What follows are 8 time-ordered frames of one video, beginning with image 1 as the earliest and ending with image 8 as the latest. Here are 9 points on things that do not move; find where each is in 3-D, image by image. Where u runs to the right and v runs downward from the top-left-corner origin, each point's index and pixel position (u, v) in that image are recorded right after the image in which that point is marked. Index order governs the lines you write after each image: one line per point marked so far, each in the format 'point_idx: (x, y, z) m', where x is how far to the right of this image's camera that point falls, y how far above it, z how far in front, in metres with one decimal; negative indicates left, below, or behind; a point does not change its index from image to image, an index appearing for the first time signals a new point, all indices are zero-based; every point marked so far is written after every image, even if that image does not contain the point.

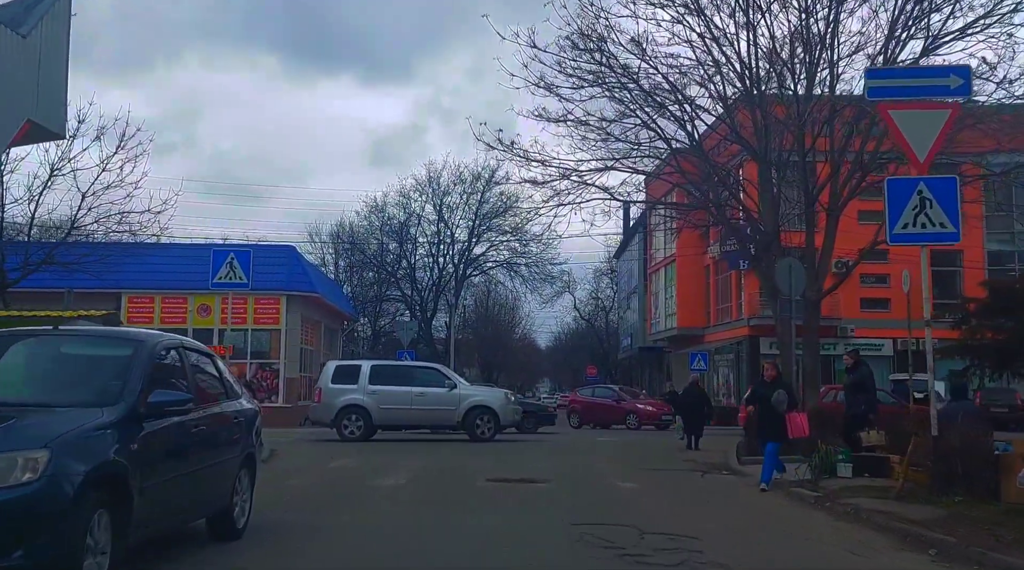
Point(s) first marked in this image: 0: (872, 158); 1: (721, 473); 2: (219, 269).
0: (+6.8, +2.4, +19.5) m
1: (+3.0, -2.7, +14.7) m
2: (-4.6, +0.3, +16.3) m
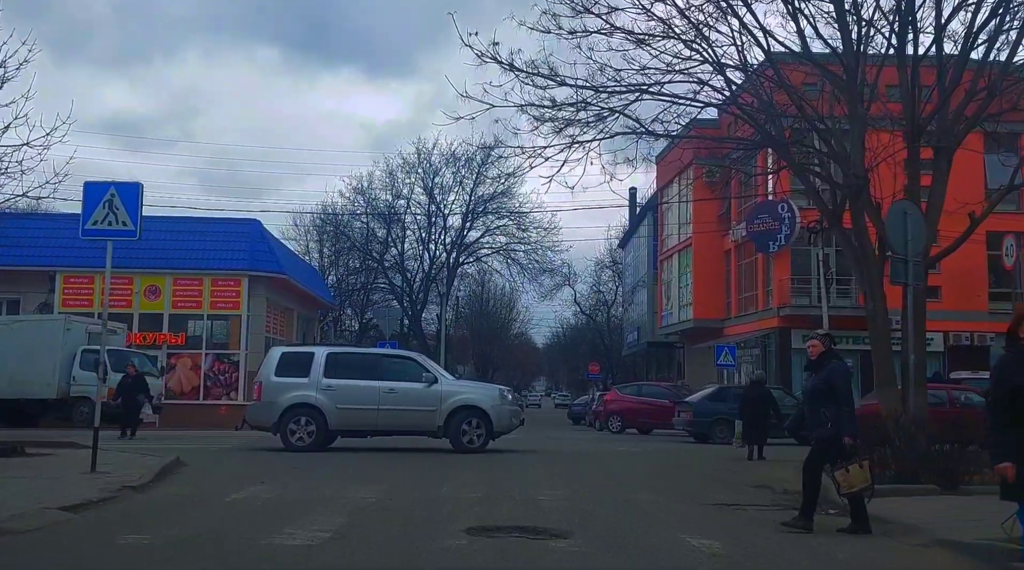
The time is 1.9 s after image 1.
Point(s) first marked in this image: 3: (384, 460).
0: (+6.8, +2.9, +14.7) m
1: (+3.0, -2.1, +9.9) m
2: (-4.6, +0.8, +11.5) m
3: (-1.8, -2.6, +15.3) m
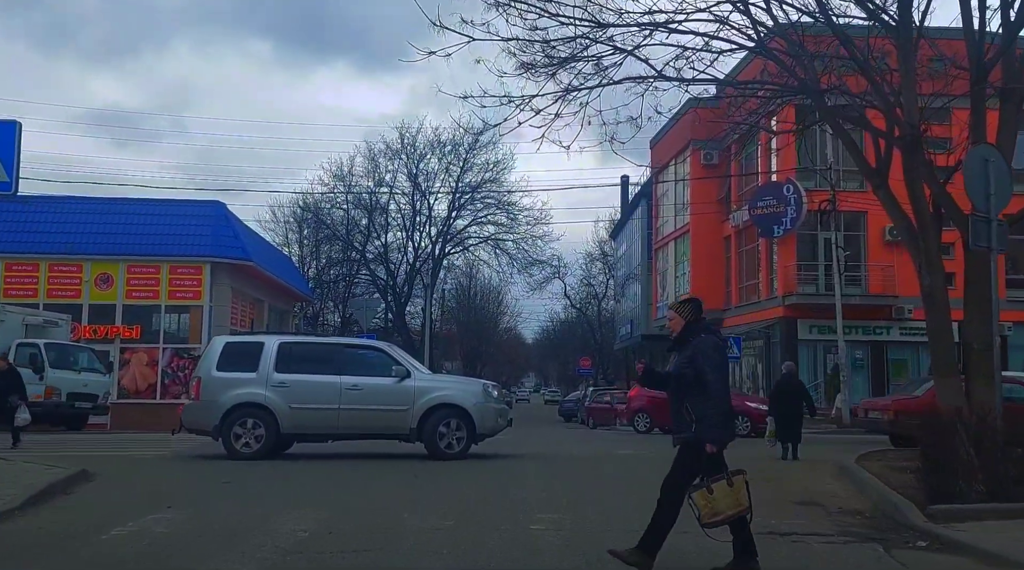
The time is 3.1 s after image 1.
0: (+6.6, +3.2, +12.3) m
1: (+2.8, -1.8, +7.5) m
2: (-4.7, +1.1, +8.9) m
3: (-2.0, -2.3, +12.9) m
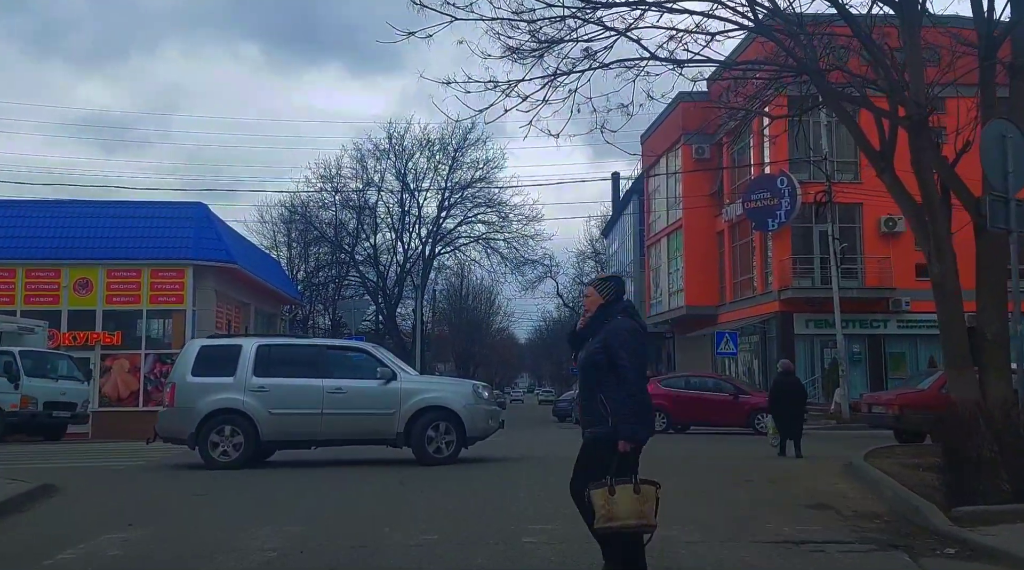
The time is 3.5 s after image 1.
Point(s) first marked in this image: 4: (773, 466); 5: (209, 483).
0: (+6.4, +3.4, +11.7) m
1: (+2.8, -1.7, +6.8) m
2: (-4.8, +1.1, +8.3) m
3: (-2.1, -2.3, +12.2) m
4: (+3.9, -2.7, +15.7) m
5: (-3.5, -2.3, +12.4) m
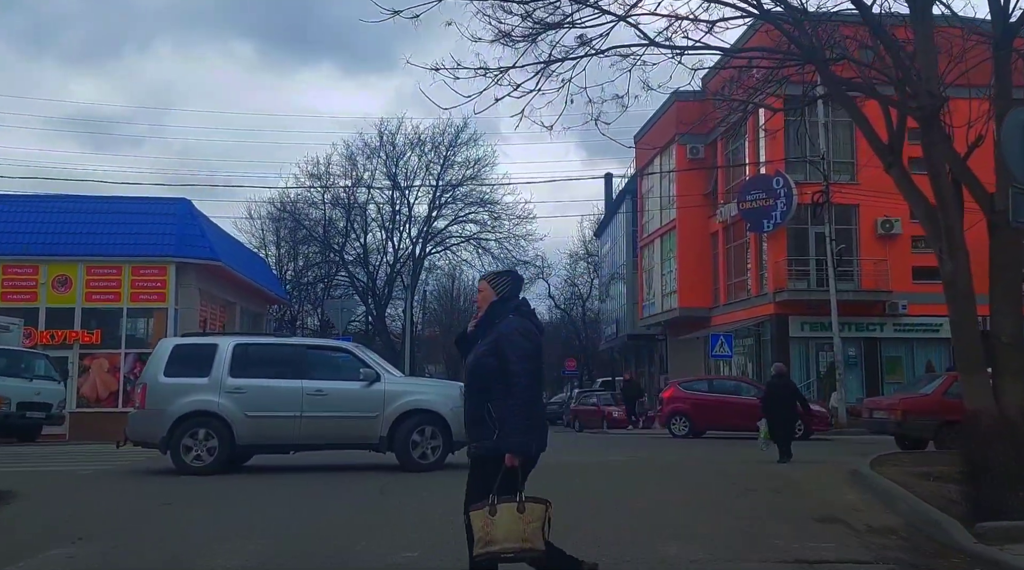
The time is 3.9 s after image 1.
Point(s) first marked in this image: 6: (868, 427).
0: (+6.3, +3.4, +11.1) m
1: (+2.7, -1.7, +6.3) m
2: (-4.9, +1.1, +7.6) m
3: (-2.2, -2.2, +11.6) m
4: (+3.7, -2.7, +15.1) m
5: (-3.7, -2.3, +11.8) m
6: (+6.8, -2.7, +20.1) m
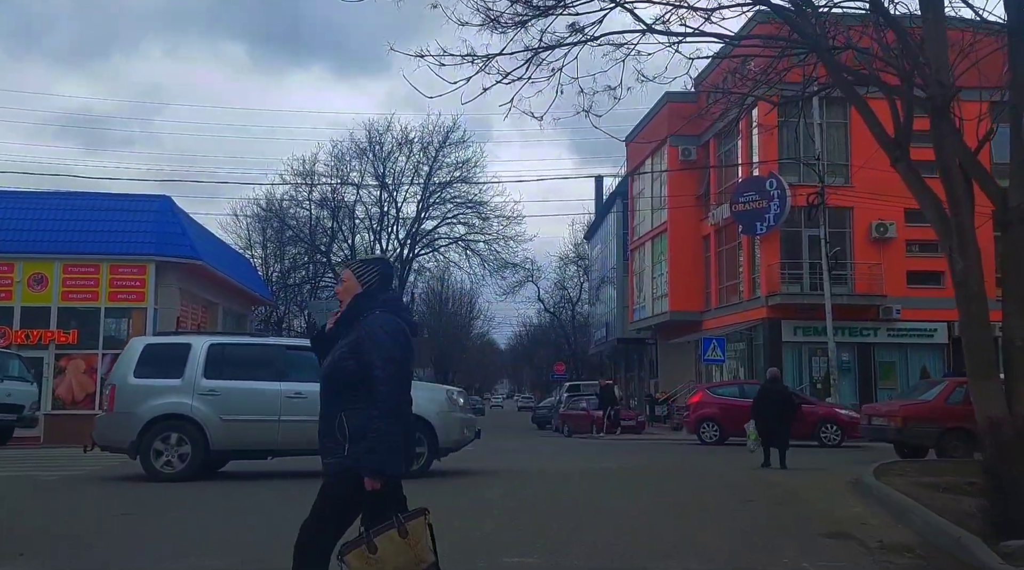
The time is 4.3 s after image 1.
0: (+6.2, +3.4, +10.6) m
1: (+2.6, -1.7, +5.7) m
2: (-5.0, +1.2, +7.0) m
3: (-2.4, -2.2, +11.0) m
4: (+3.6, -2.7, +14.5) m
5: (-3.8, -2.2, +11.1) m
6: (+6.6, -2.8, +19.5) m
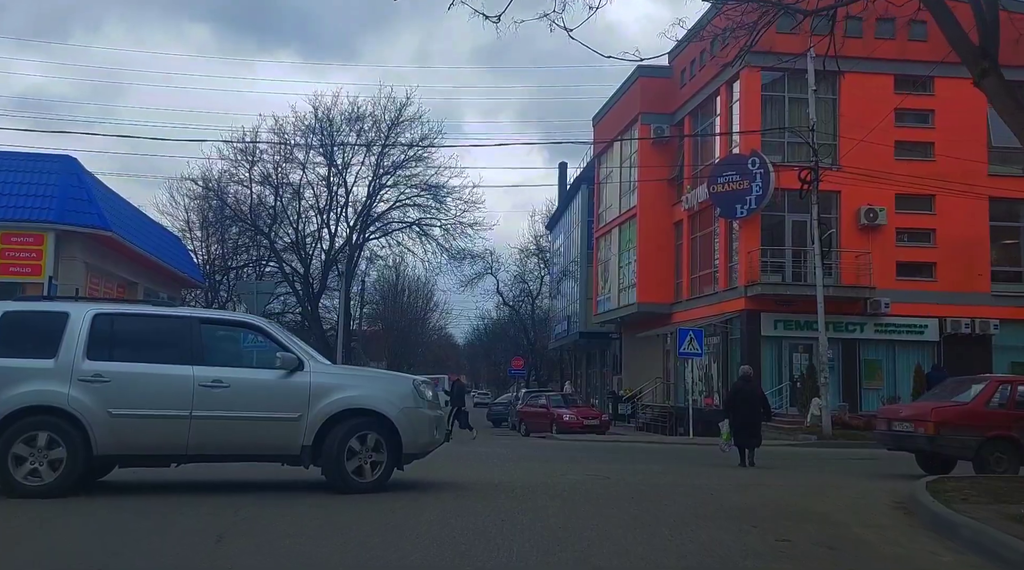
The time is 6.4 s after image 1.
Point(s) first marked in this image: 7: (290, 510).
0: (+6.2, +3.6, +8.0) m
1: (+2.8, -1.4, +2.9) m
2: (-4.8, +1.6, +3.9) m
3: (-2.4, -1.8, +8.0) m
4: (+3.3, -2.4, +11.8) m
5: (-3.9, -1.8, +8.1) m
6: (+6.1, -2.5, +17.0) m
7: (-2.1, -2.1, +9.9) m
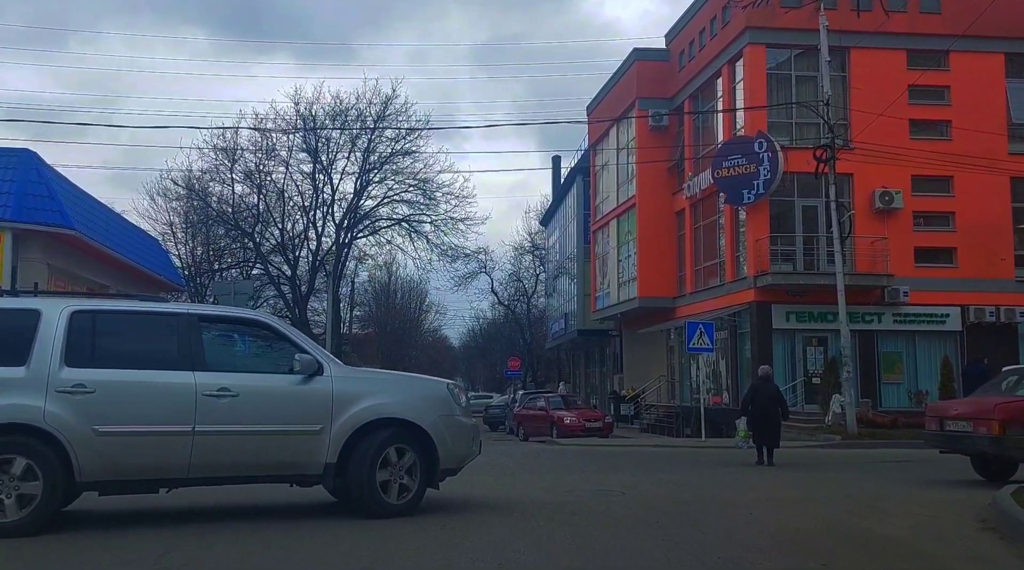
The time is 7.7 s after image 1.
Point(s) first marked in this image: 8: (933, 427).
0: (+6.6, +3.9, +6.6) m
1: (+3.4, -1.2, +1.5) m
2: (-4.2, +1.7, +2.3) m
3: (-1.9, -1.7, +6.4) m
4: (+3.8, -2.2, +10.4) m
5: (-3.3, -1.7, +6.5) m
6: (+6.4, -2.2, +15.6) m
7: (-1.6, -2.0, +8.4) m
8: (+6.4, -2.0, +15.6) m
